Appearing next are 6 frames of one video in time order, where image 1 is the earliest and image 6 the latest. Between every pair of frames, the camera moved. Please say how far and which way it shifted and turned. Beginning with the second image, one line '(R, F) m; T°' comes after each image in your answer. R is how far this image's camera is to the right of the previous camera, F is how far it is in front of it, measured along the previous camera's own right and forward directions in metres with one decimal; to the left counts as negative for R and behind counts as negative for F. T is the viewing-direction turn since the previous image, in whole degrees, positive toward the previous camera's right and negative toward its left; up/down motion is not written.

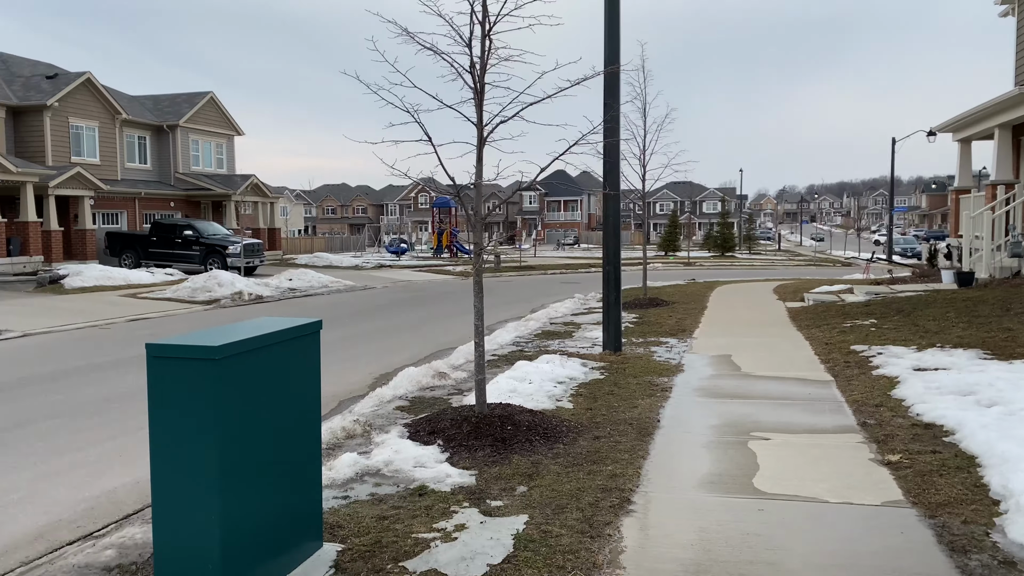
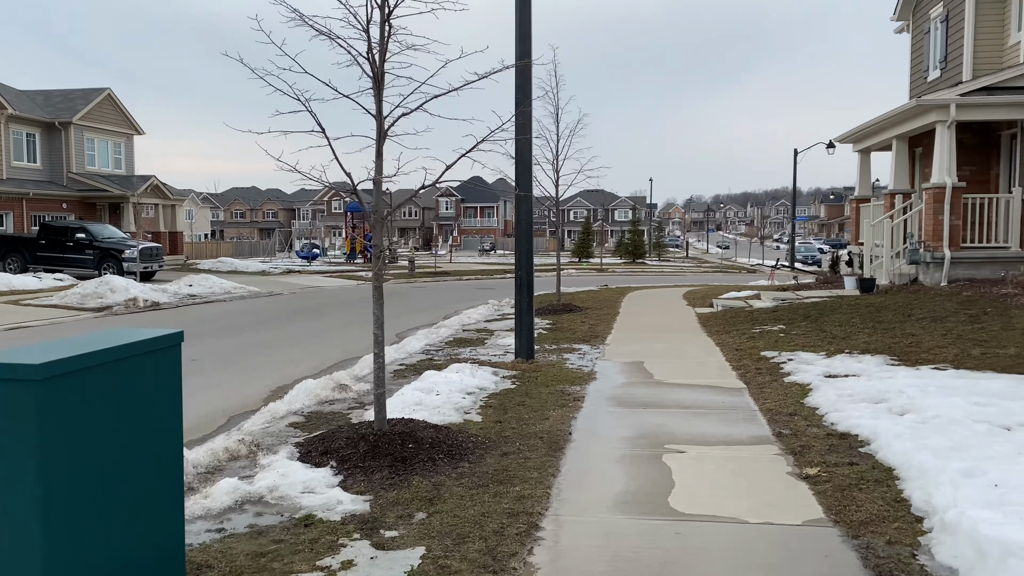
(+0.1, +0.4) m; +6°
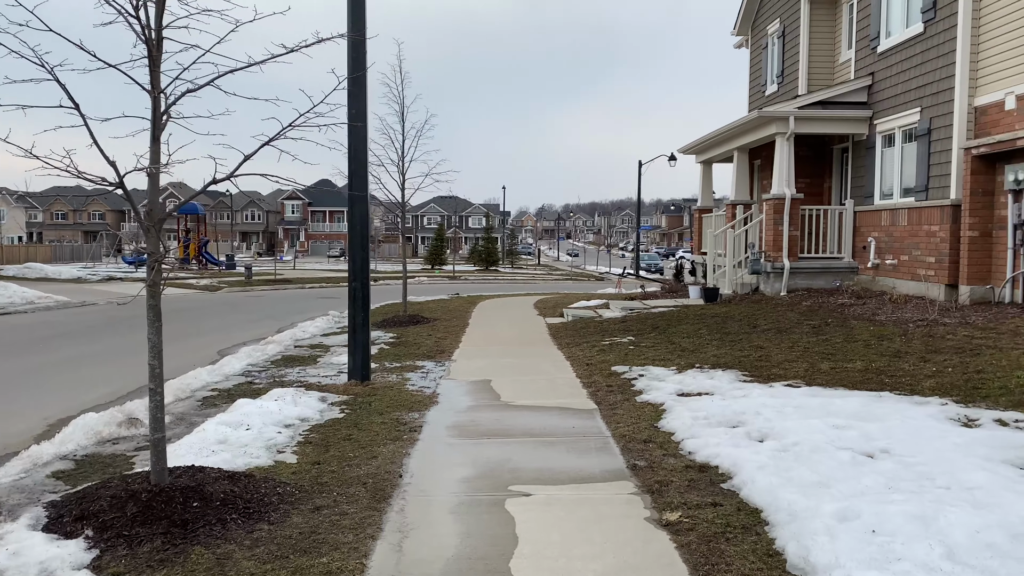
(+0.2, +0.8) m; +10°
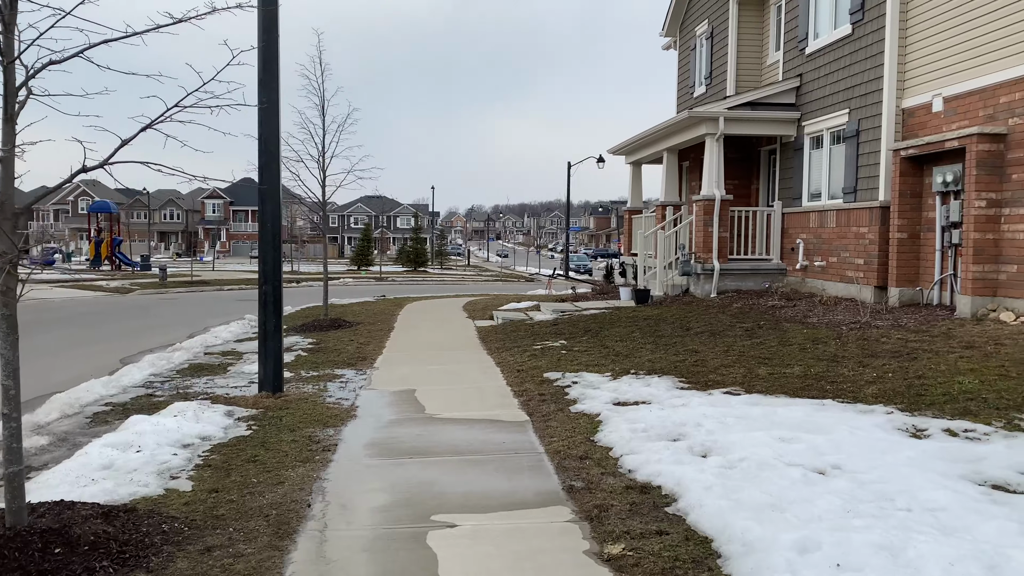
(0.0, +0.5) m; +5°
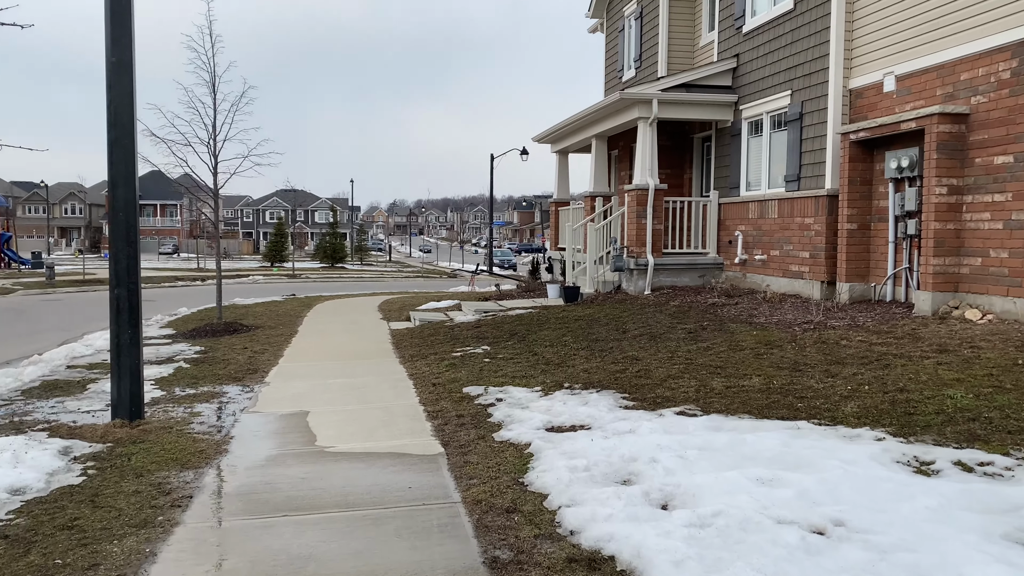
(+0.1, +1.2) m; +5°
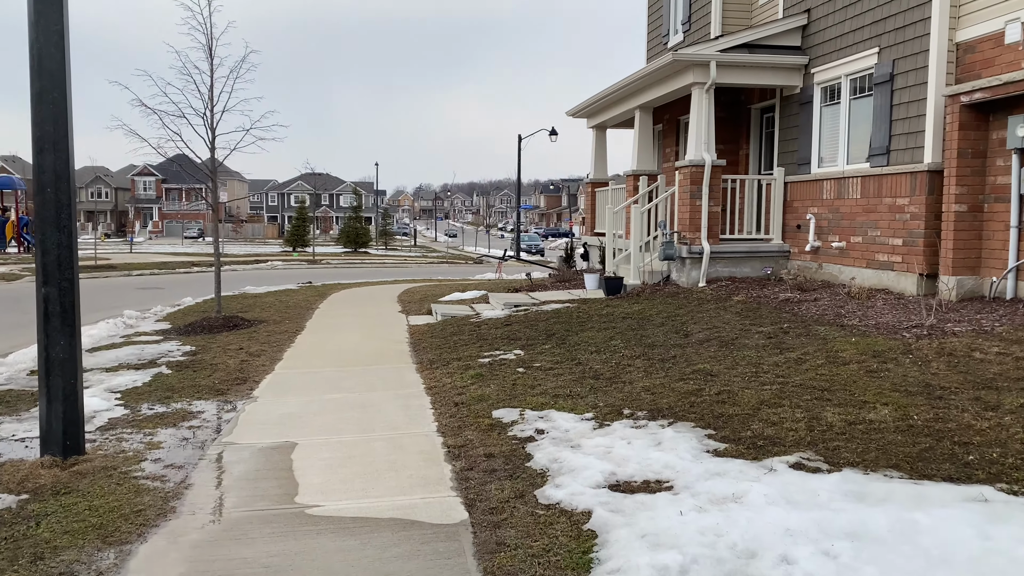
(-0.1, +1.5) m; -2°
